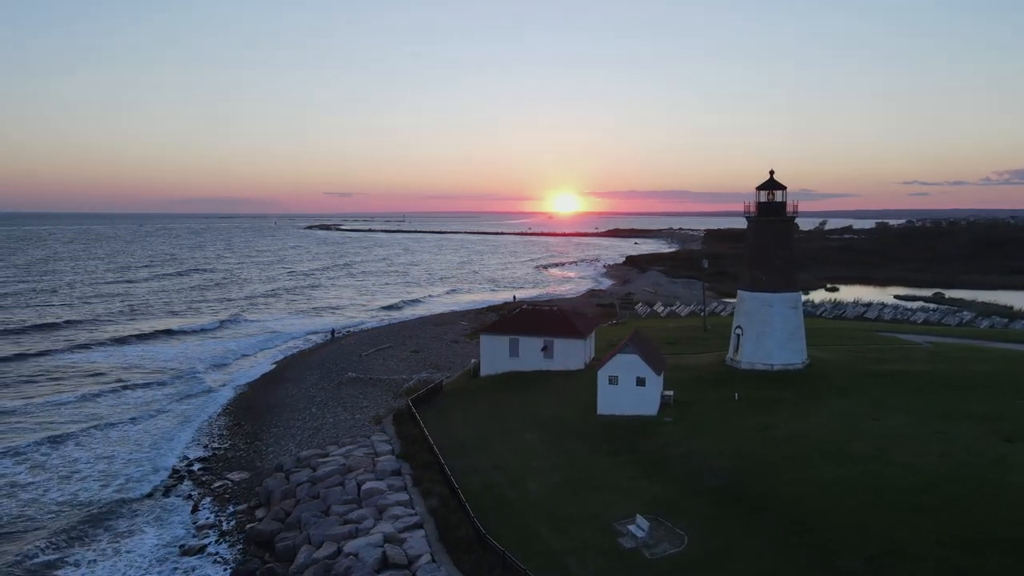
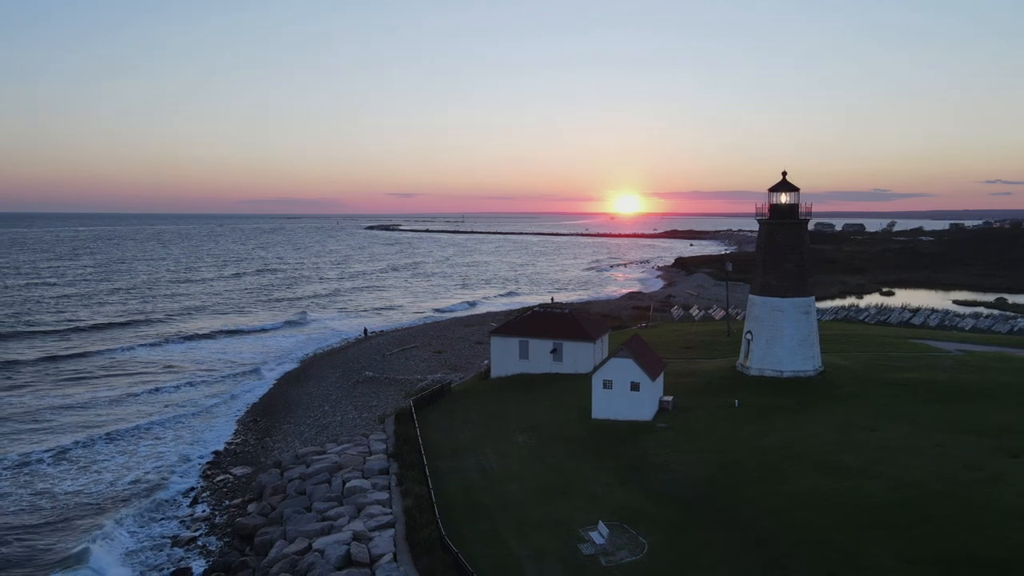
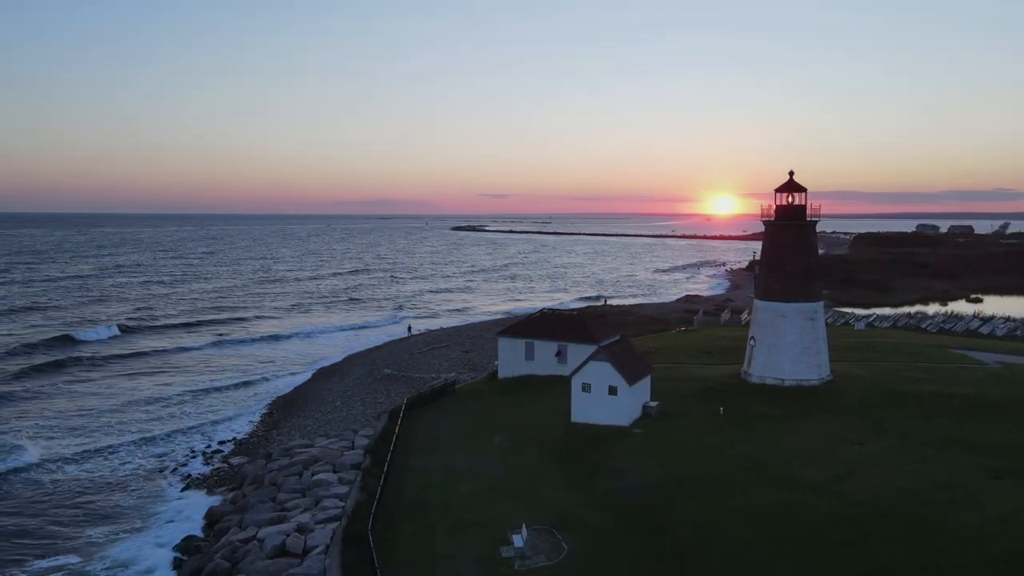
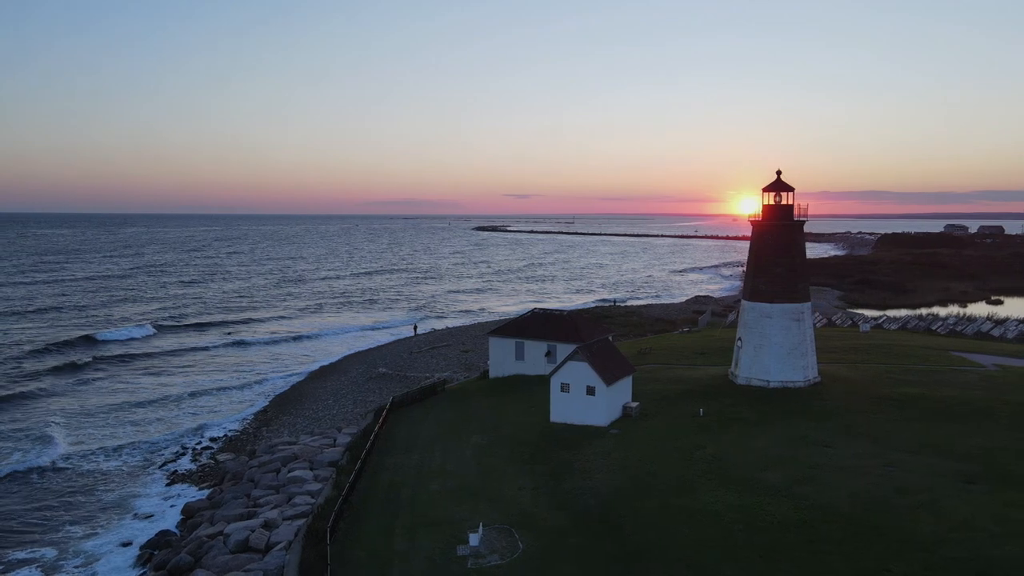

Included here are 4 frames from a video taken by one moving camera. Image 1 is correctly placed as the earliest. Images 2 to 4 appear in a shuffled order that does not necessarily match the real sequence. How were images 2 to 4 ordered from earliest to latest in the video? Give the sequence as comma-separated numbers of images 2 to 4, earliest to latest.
2, 3, 4
